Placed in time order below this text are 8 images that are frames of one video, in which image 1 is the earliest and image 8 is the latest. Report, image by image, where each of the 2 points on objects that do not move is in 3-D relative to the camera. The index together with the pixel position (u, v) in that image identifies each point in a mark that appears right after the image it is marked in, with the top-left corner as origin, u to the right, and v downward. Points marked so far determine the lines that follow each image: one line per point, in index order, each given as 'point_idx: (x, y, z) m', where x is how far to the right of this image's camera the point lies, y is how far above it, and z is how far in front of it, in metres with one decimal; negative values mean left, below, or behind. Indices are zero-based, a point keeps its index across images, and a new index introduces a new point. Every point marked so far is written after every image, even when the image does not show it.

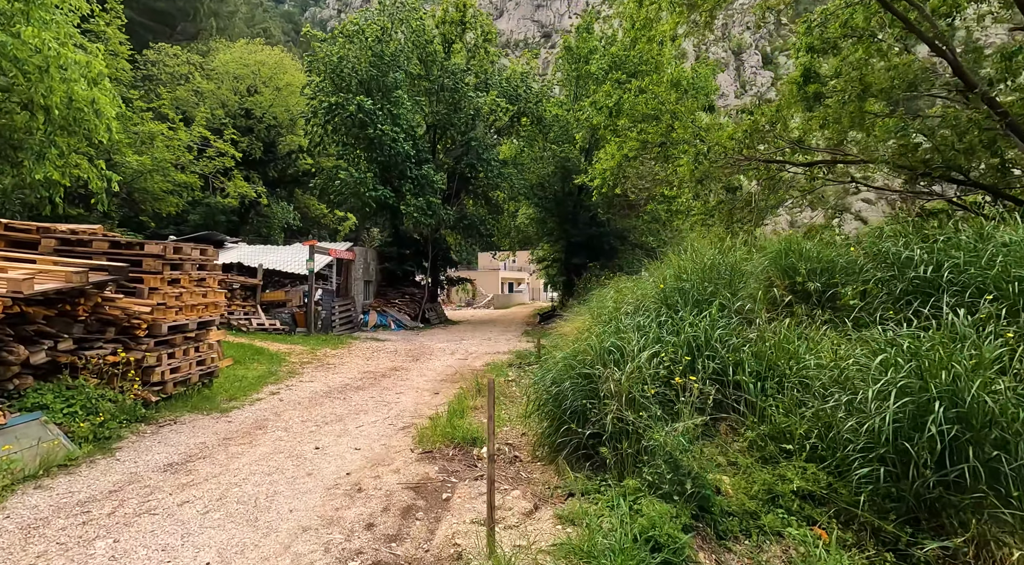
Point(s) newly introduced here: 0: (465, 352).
0: (-0.9, -1.5, +14.2) m
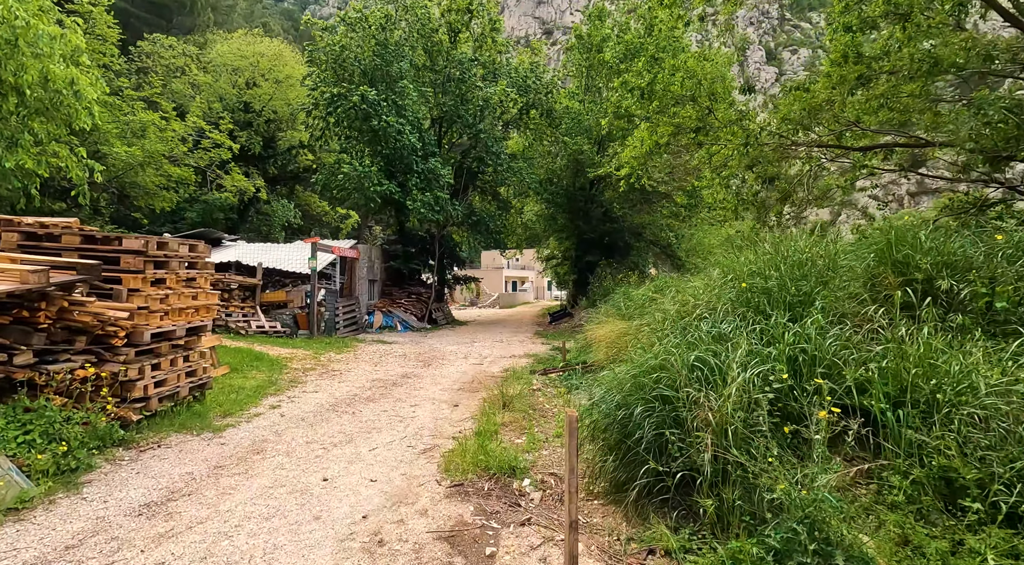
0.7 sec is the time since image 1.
0: (-0.6, -1.4, +13.3) m
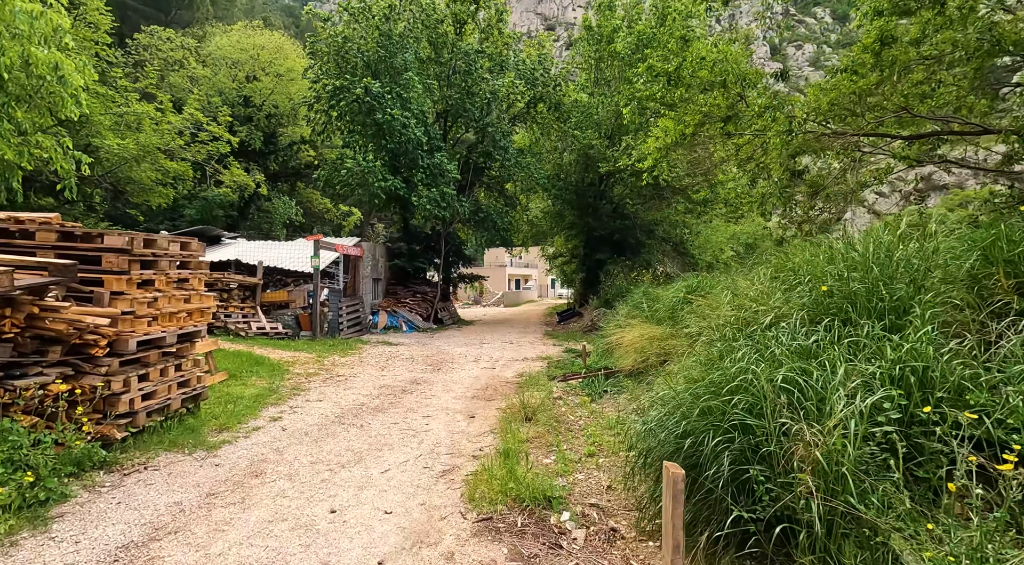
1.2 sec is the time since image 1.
0: (-0.4, -1.4, +12.7) m
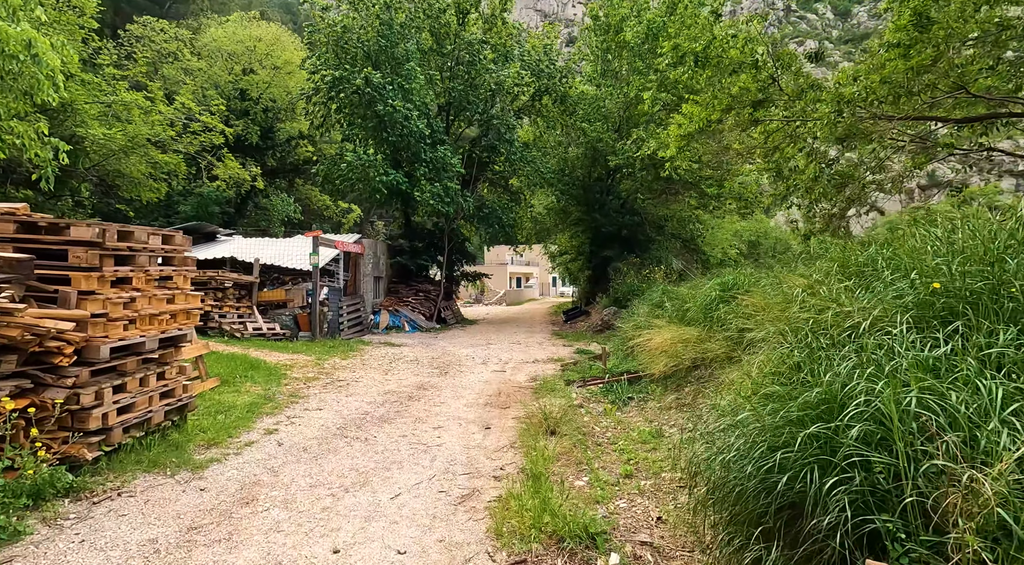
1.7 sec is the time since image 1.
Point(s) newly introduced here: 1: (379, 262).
0: (-0.2, -1.4, +12.0) m
1: (-3.7, +0.6, +19.3) m
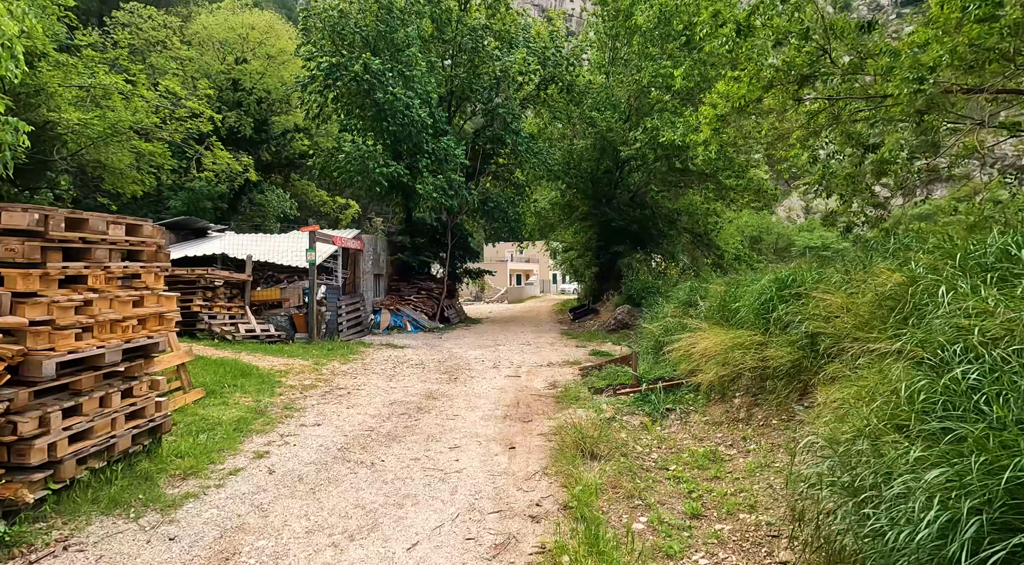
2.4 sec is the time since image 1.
0: (0.0, -1.3, +11.1) m
1: (-3.6, +0.7, +18.4) m
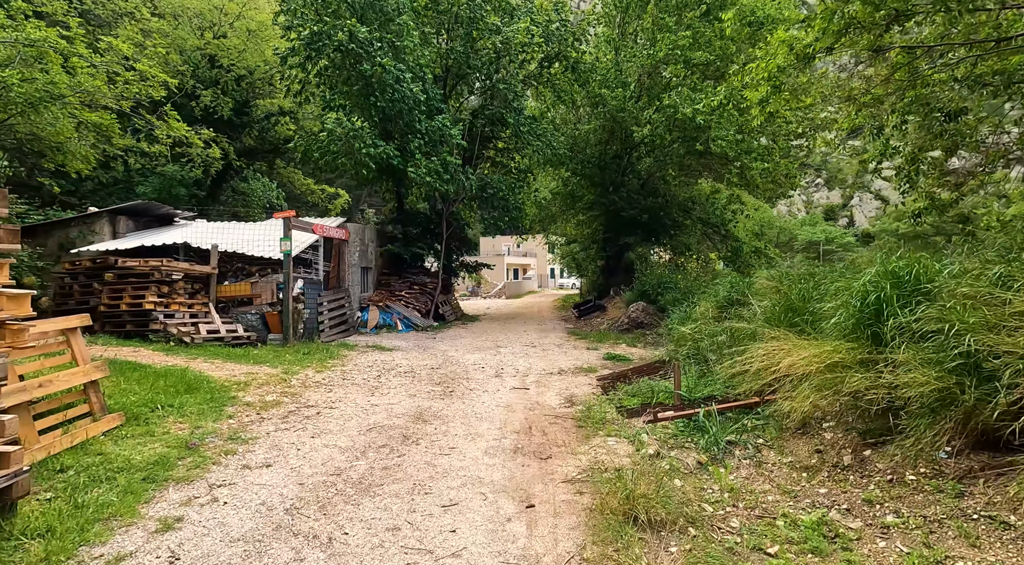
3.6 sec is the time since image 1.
0: (+0.1, -1.3, +9.5) m
1: (-3.5, +0.8, +16.7) m
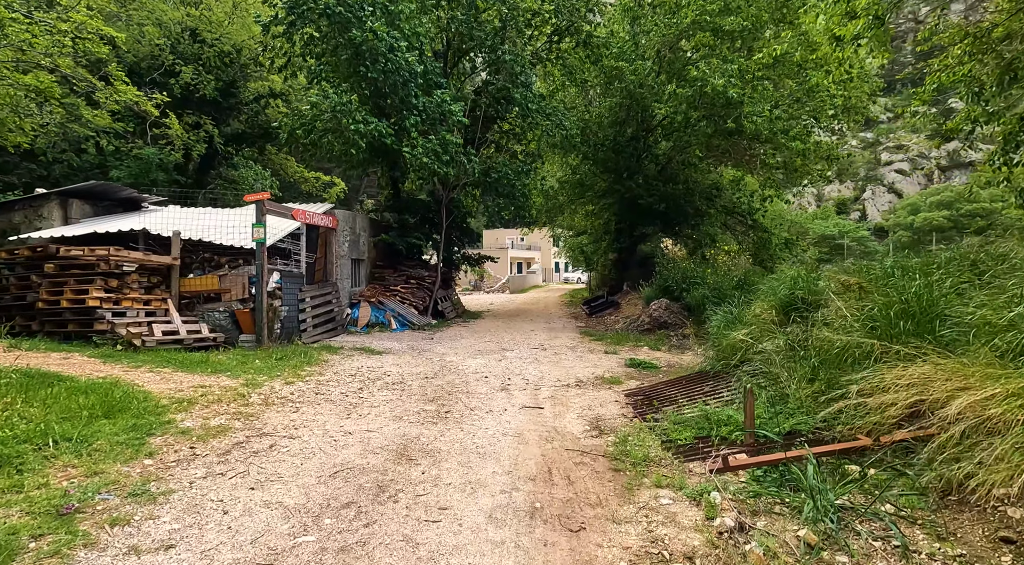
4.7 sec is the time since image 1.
0: (+0.2, -1.2, +7.9) m
1: (-3.4, +1.0, +15.1) m
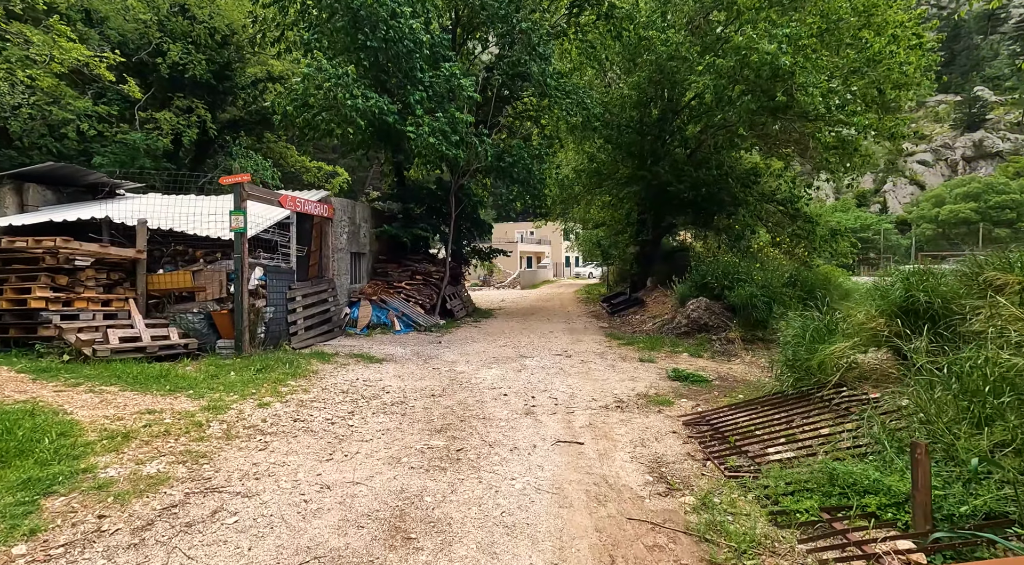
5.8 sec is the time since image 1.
0: (+0.5, -1.2, +6.4) m
1: (-3.1, +1.0, +13.6) m
